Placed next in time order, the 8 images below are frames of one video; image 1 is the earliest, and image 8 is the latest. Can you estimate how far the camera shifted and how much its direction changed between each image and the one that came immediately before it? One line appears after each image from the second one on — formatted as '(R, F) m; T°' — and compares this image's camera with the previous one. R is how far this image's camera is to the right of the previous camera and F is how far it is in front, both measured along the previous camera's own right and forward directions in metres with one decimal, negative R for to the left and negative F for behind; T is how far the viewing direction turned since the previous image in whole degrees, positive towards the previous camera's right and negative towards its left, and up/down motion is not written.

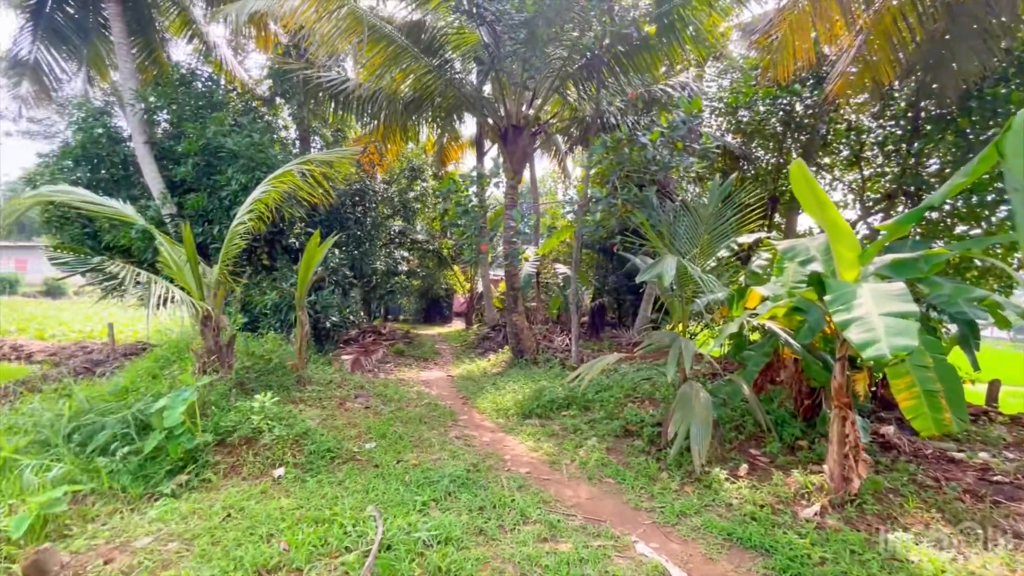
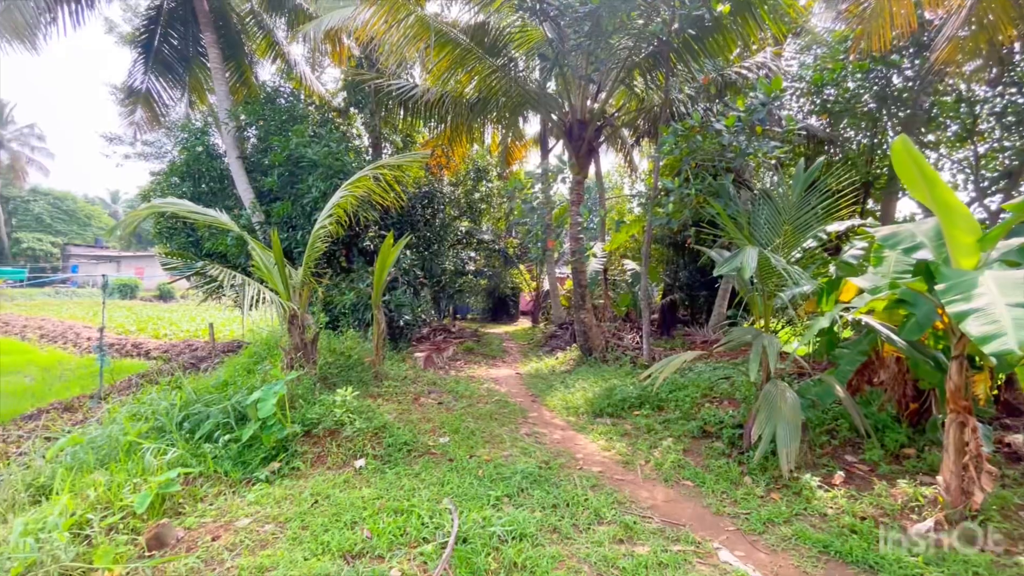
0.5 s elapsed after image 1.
(0.0, 0.0) m; -8°
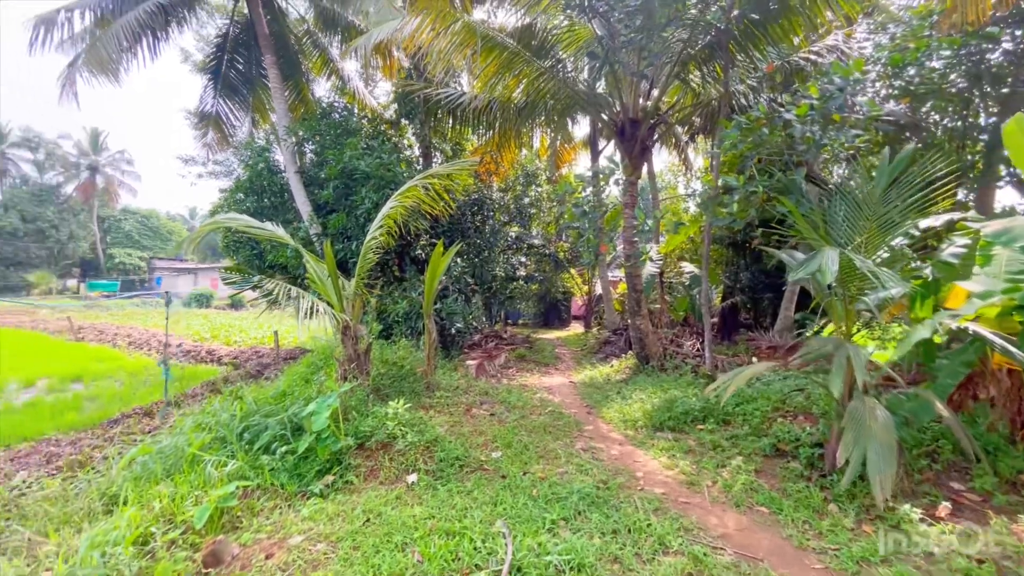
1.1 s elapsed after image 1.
(0.0, +0.1) m; -6°
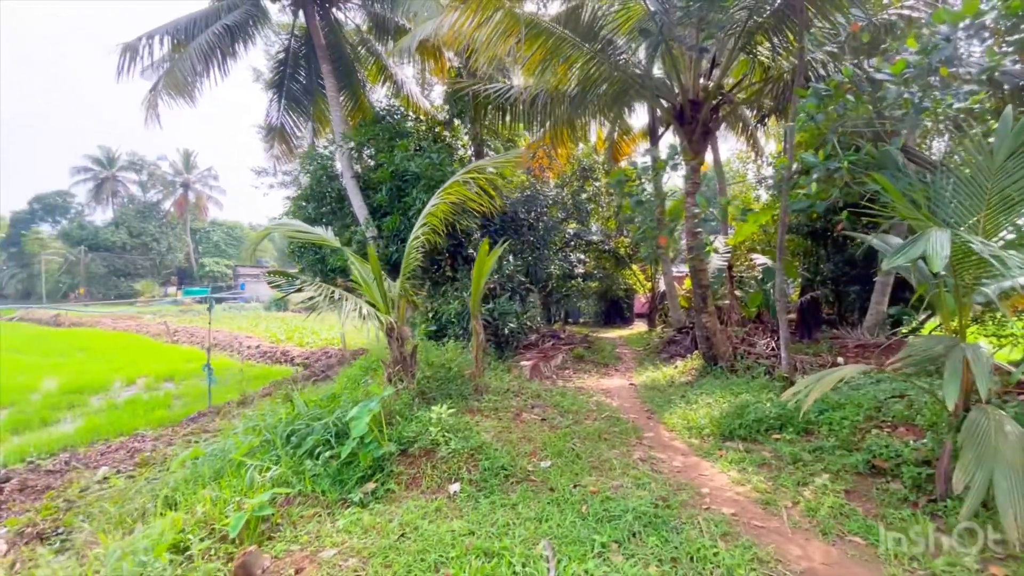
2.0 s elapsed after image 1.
(+0.1, +0.2) m; -7°
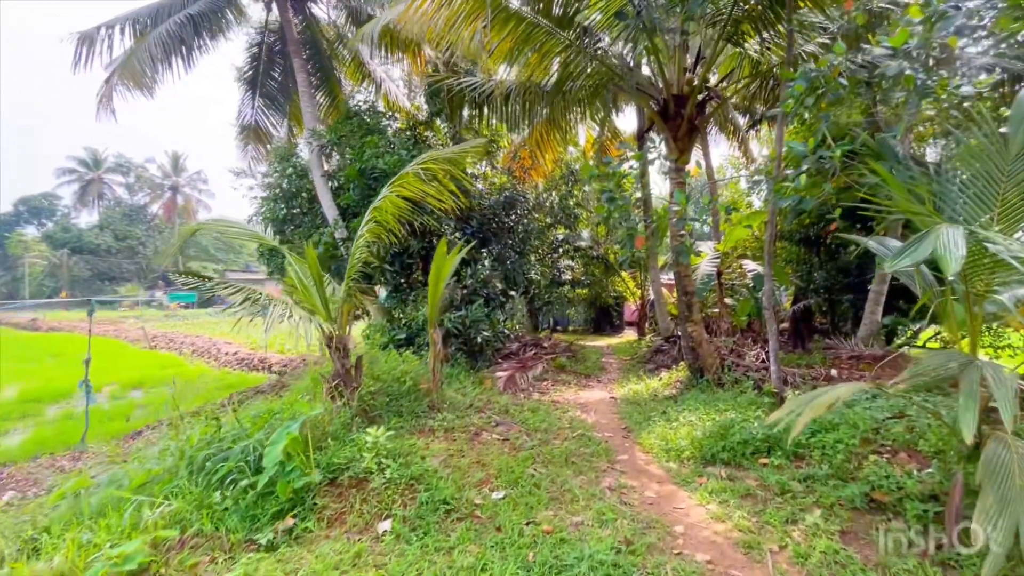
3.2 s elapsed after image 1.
(+0.3, +0.4) m; +1°
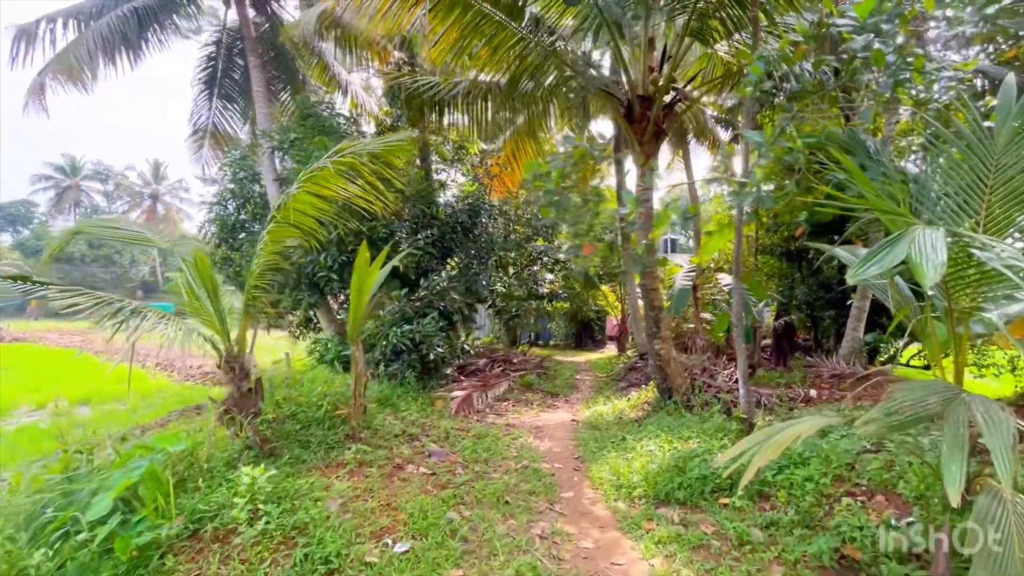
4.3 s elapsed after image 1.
(+0.4, +0.4) m; +1°
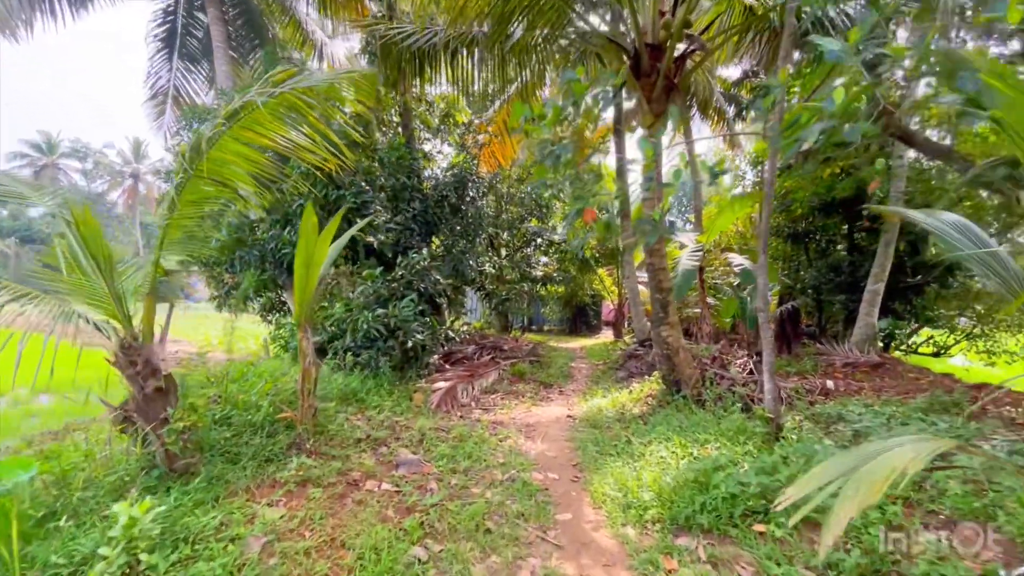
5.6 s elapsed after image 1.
(0.0, +0.6) m; +1°
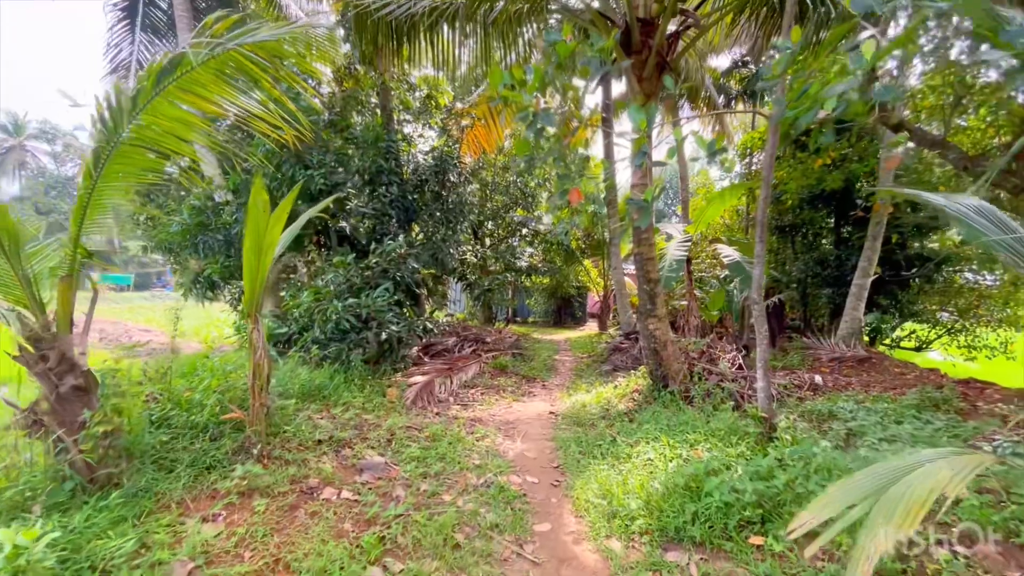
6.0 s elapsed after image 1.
(0.0, +0.2) m; +2°
